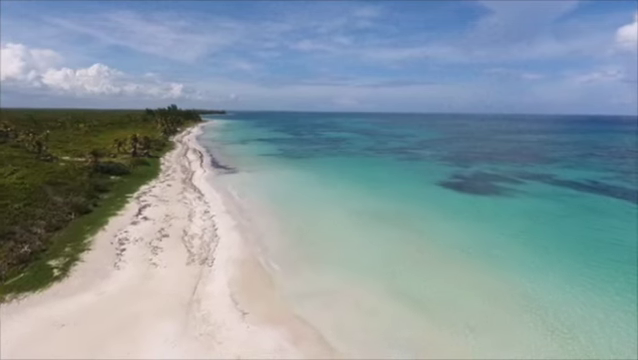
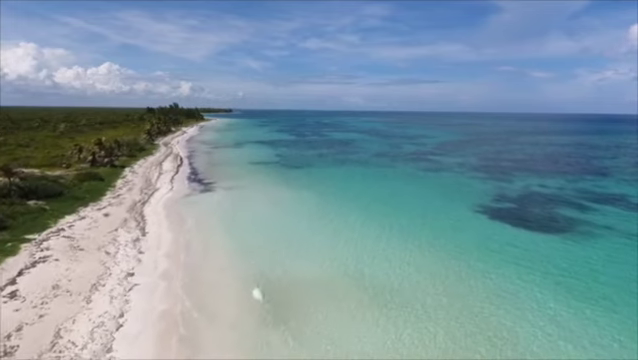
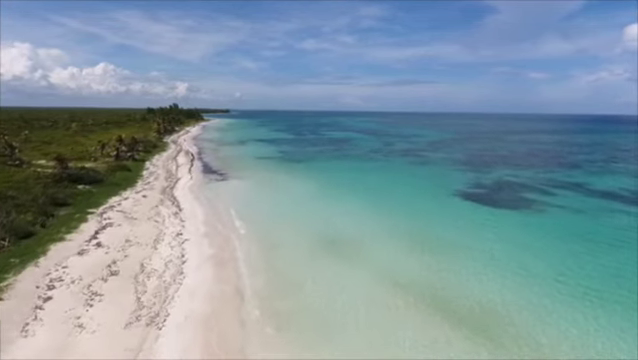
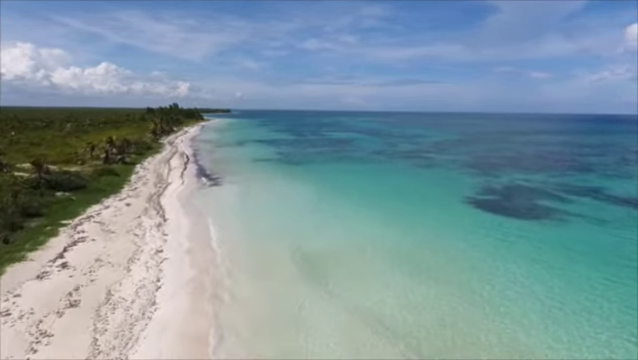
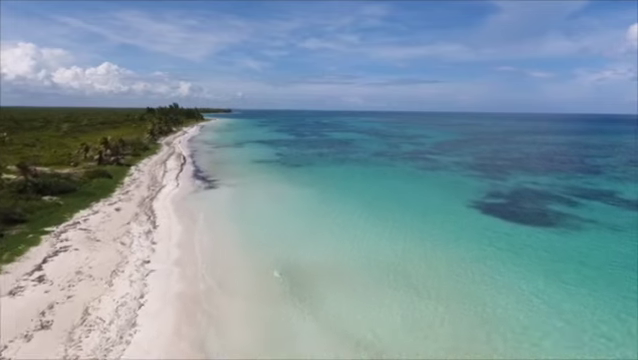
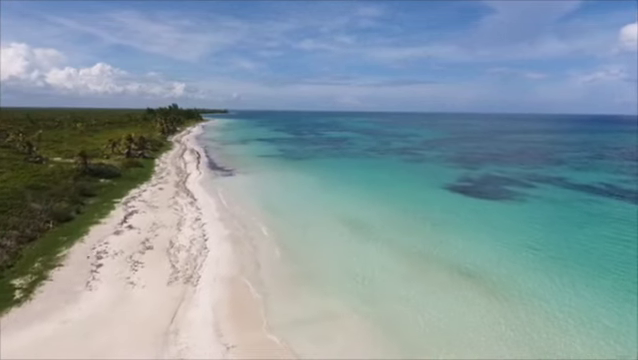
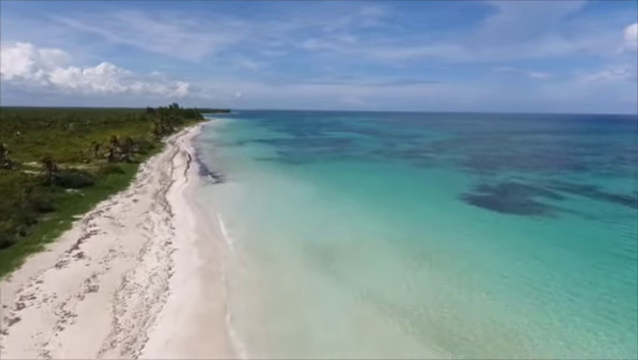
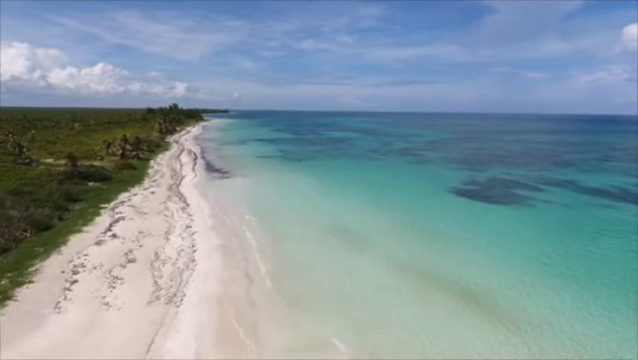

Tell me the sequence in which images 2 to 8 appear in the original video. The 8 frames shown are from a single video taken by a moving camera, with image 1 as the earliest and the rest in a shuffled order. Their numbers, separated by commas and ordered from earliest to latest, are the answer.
6, 8, 3, 7, 4, 5, 2
